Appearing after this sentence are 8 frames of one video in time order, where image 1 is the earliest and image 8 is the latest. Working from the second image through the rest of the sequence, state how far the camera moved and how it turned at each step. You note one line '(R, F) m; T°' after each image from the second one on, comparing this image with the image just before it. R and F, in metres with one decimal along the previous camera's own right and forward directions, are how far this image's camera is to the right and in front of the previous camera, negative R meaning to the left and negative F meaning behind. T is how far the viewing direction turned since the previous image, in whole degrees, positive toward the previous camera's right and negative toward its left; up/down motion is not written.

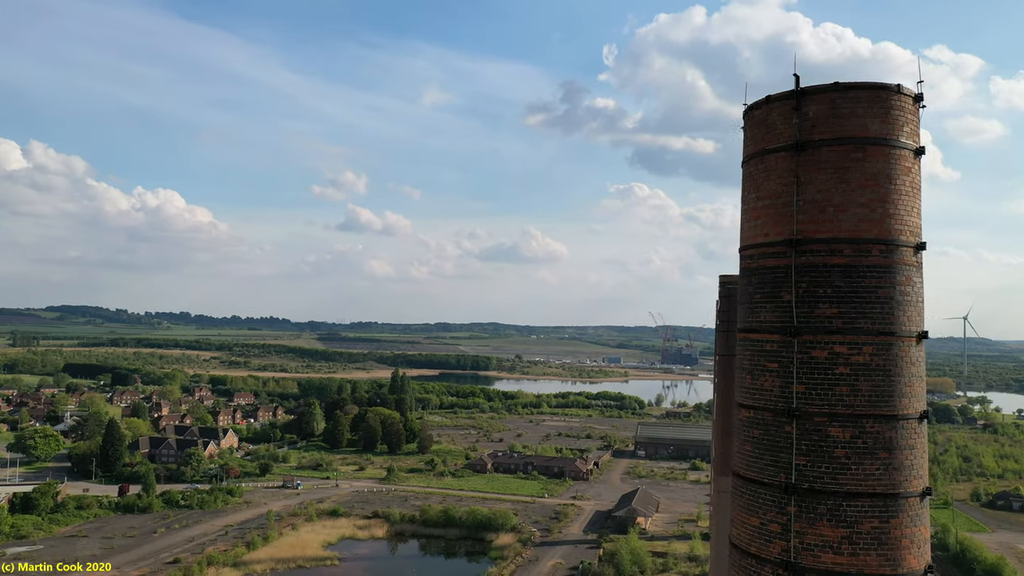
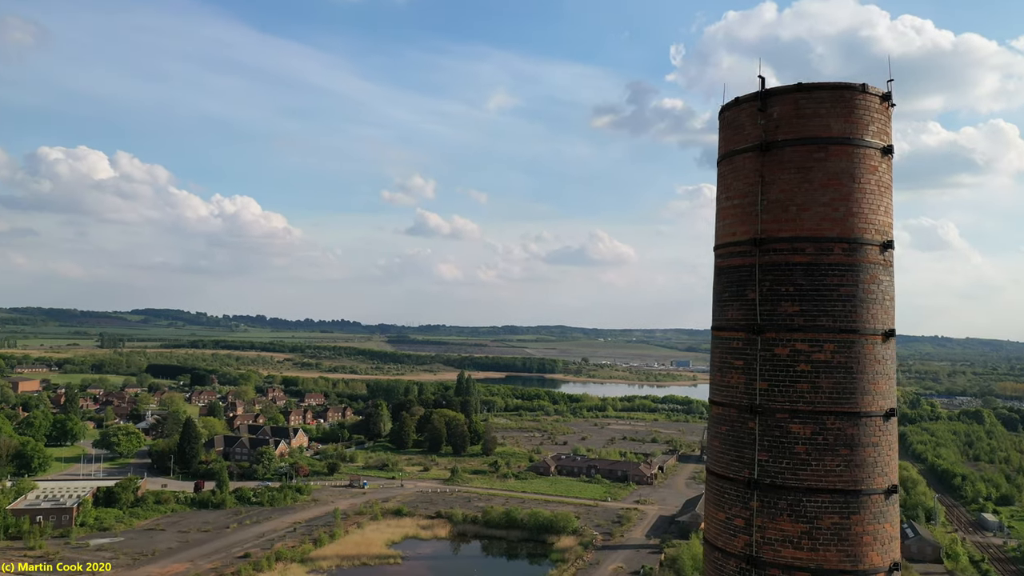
(+0.3, -0.1) m; -5°
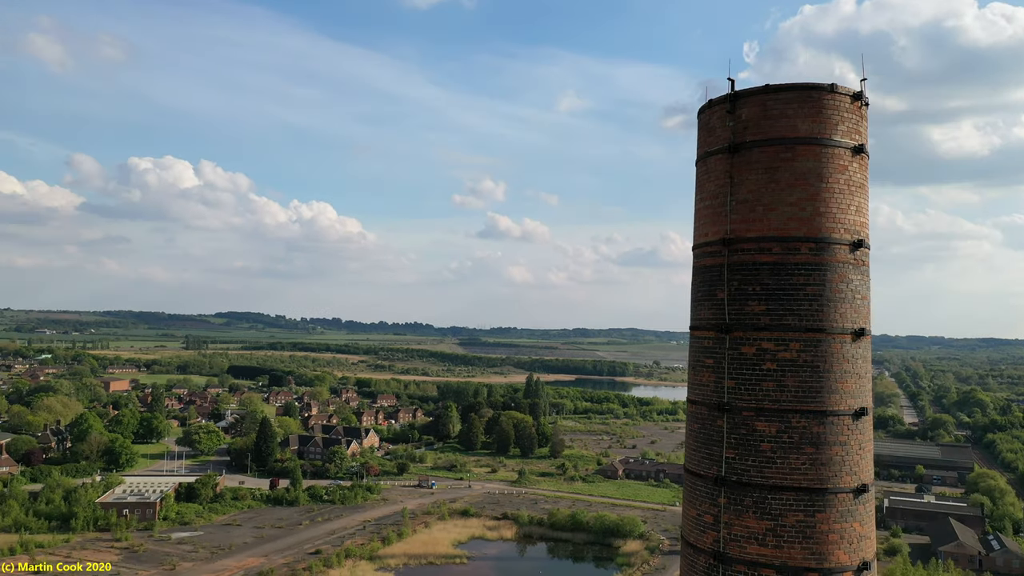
(+0.3, -0.1) m; -5°
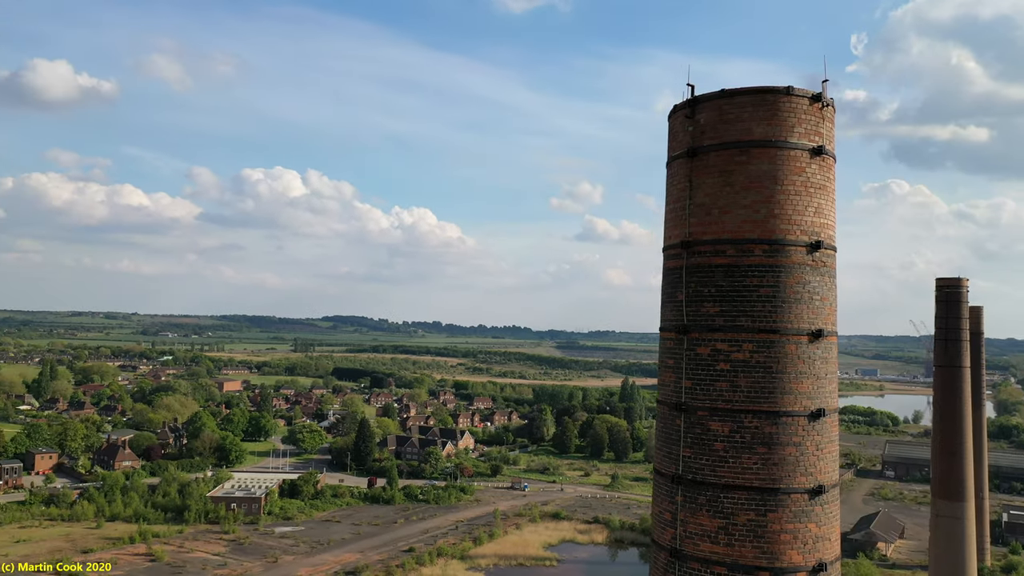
(+0.4, -0.1) m; -7°
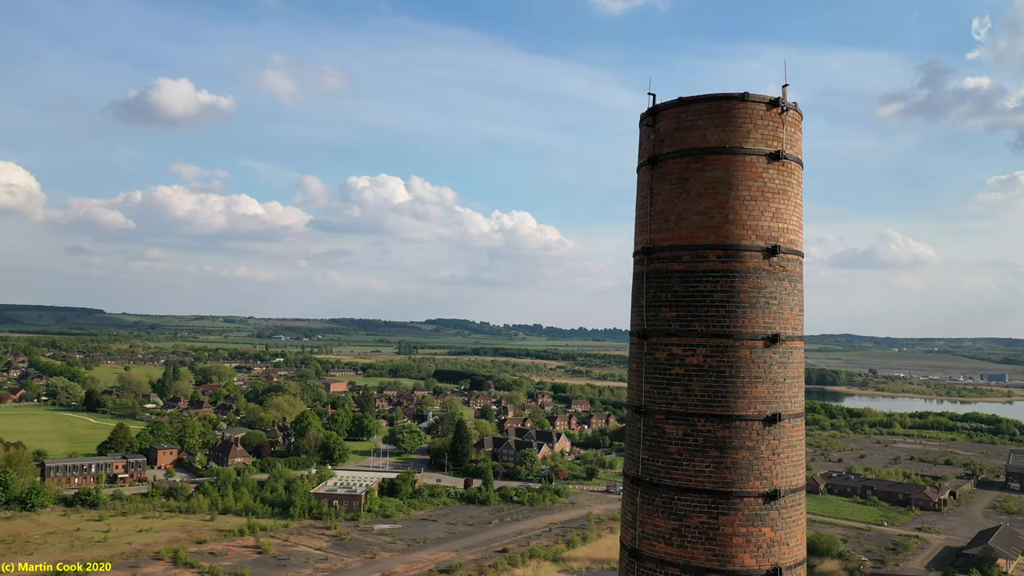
(+0.4, -0.1) m; -7°
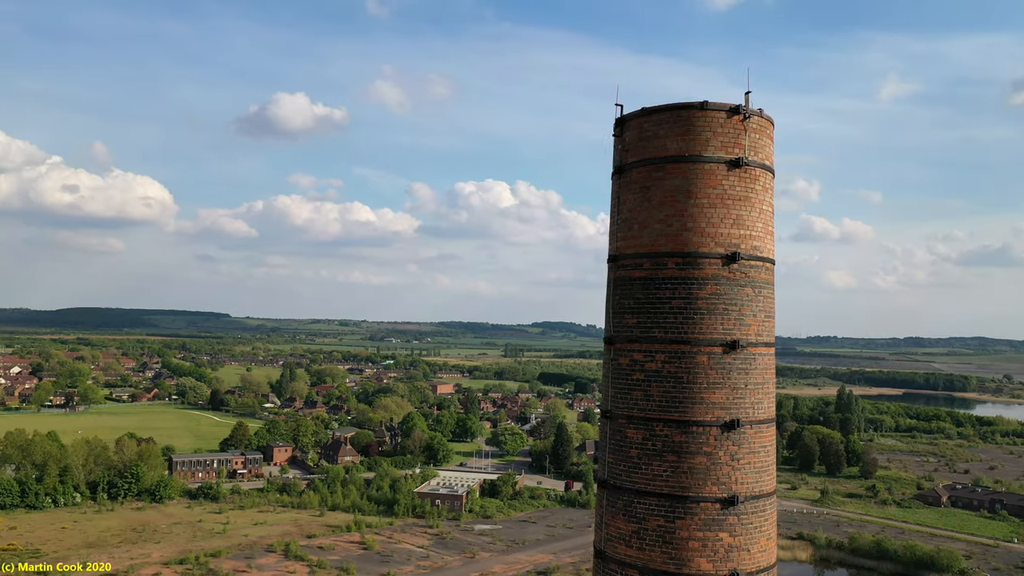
(+0.4, -0.1) m; -8°
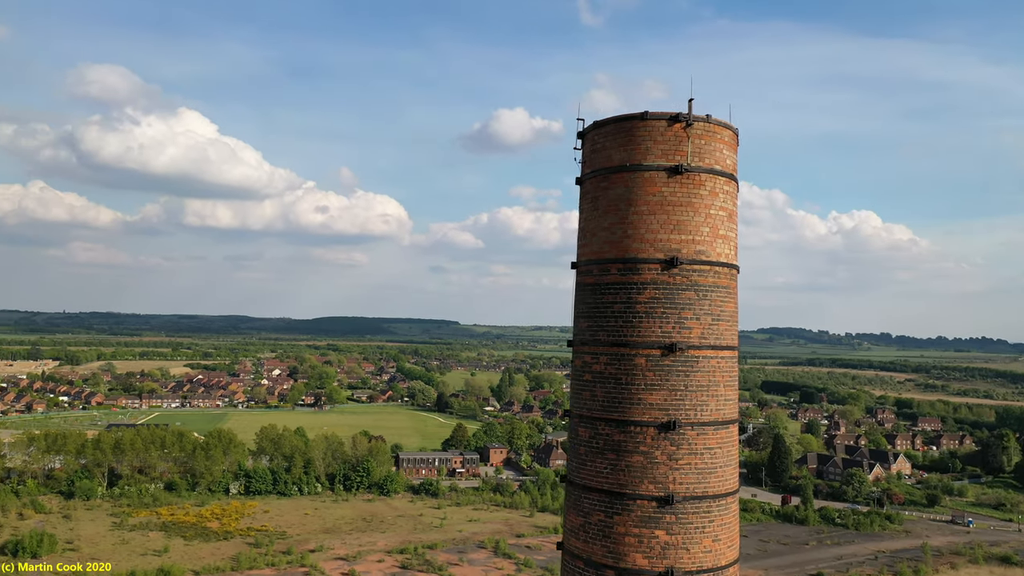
(+0.9, -0.1) m; -15°
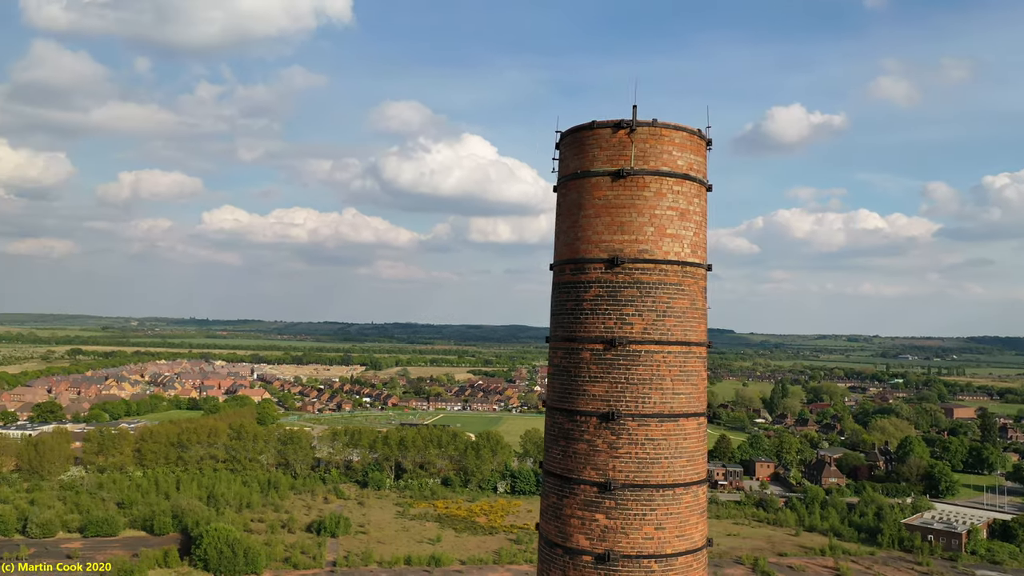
(+1.1, -0.1) m; -19°
